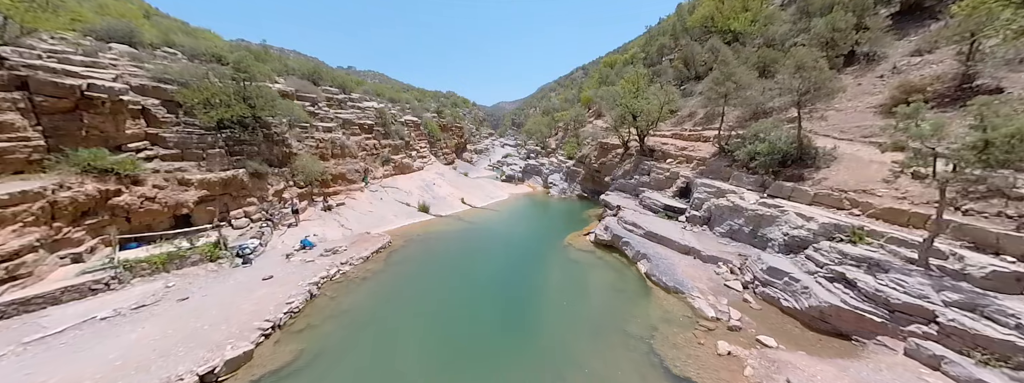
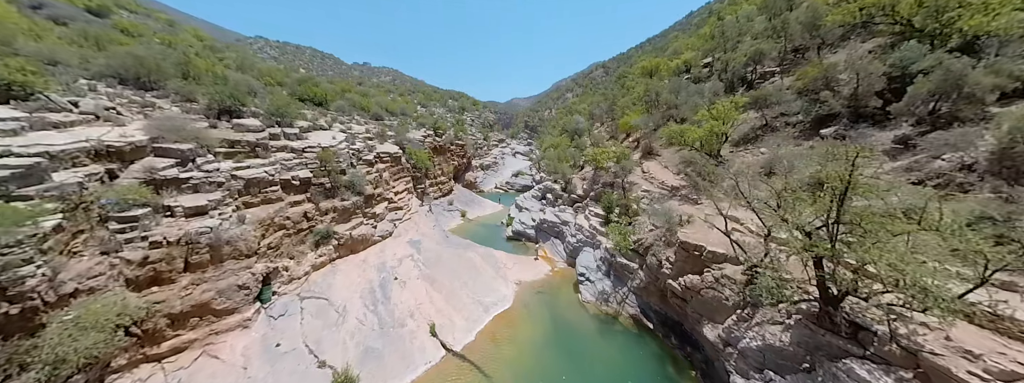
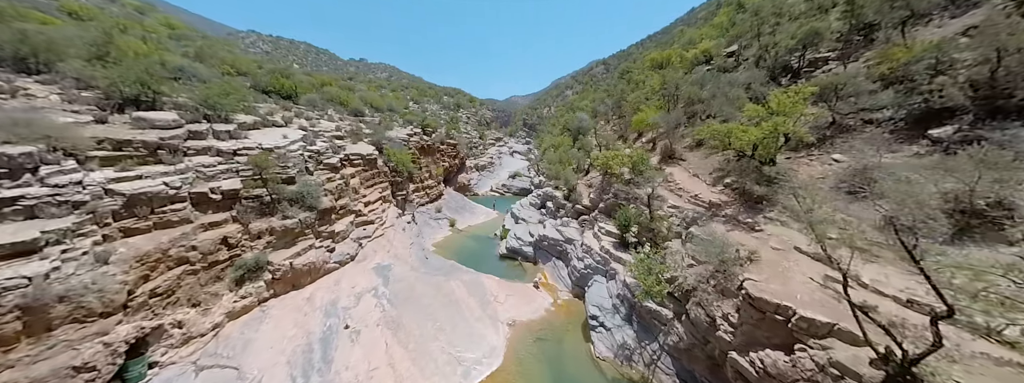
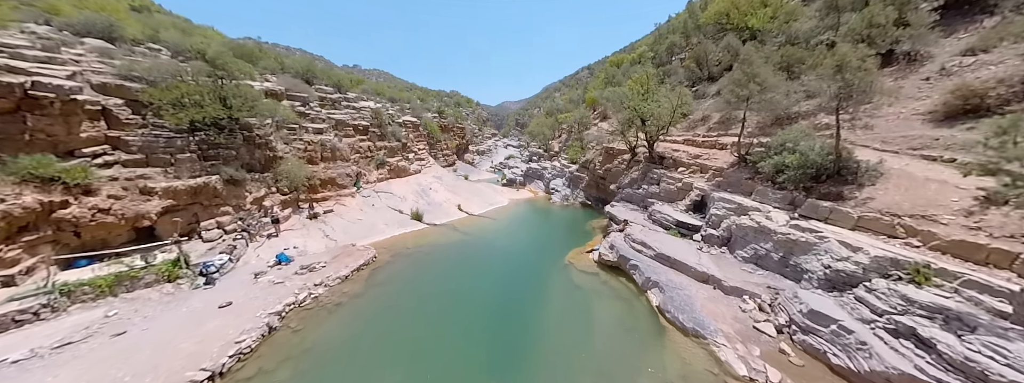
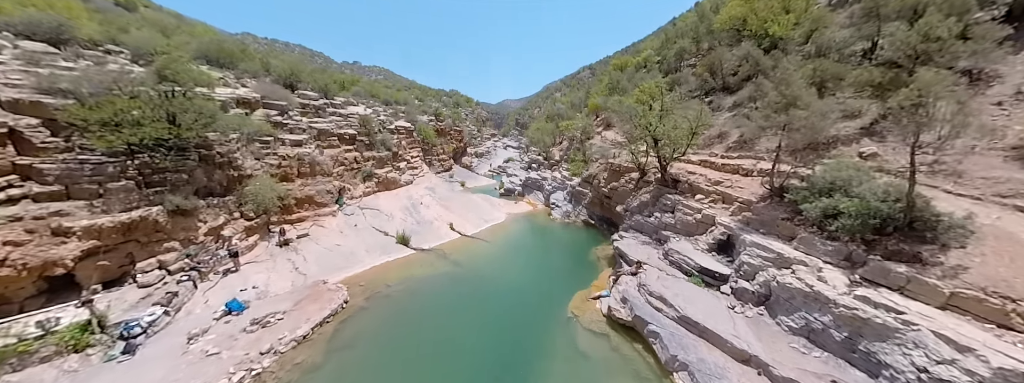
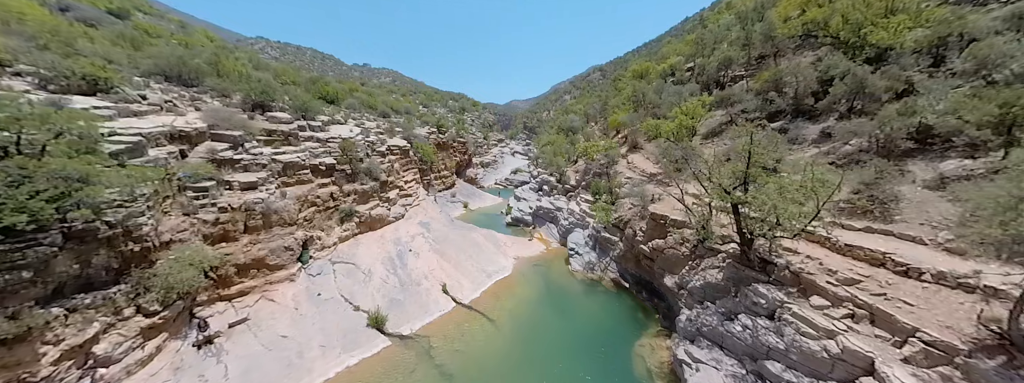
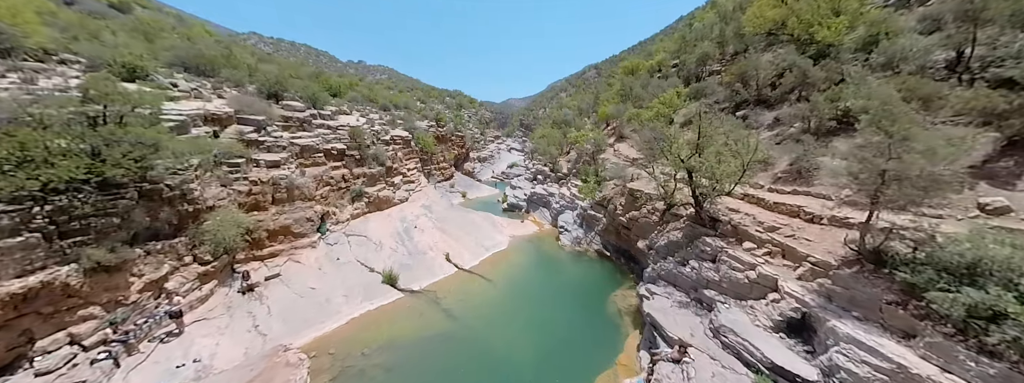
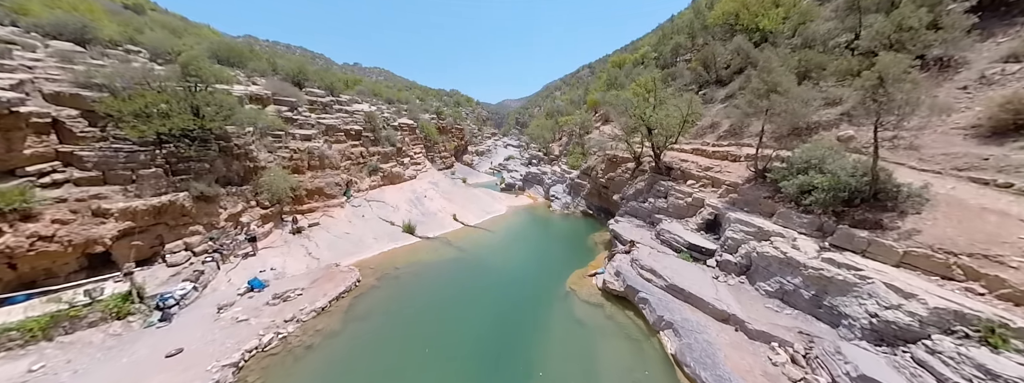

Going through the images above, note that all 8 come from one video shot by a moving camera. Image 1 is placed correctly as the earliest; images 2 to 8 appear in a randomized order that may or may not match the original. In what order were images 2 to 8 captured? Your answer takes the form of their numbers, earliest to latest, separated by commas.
4, 8, 5, 7, 6, 2, 3
